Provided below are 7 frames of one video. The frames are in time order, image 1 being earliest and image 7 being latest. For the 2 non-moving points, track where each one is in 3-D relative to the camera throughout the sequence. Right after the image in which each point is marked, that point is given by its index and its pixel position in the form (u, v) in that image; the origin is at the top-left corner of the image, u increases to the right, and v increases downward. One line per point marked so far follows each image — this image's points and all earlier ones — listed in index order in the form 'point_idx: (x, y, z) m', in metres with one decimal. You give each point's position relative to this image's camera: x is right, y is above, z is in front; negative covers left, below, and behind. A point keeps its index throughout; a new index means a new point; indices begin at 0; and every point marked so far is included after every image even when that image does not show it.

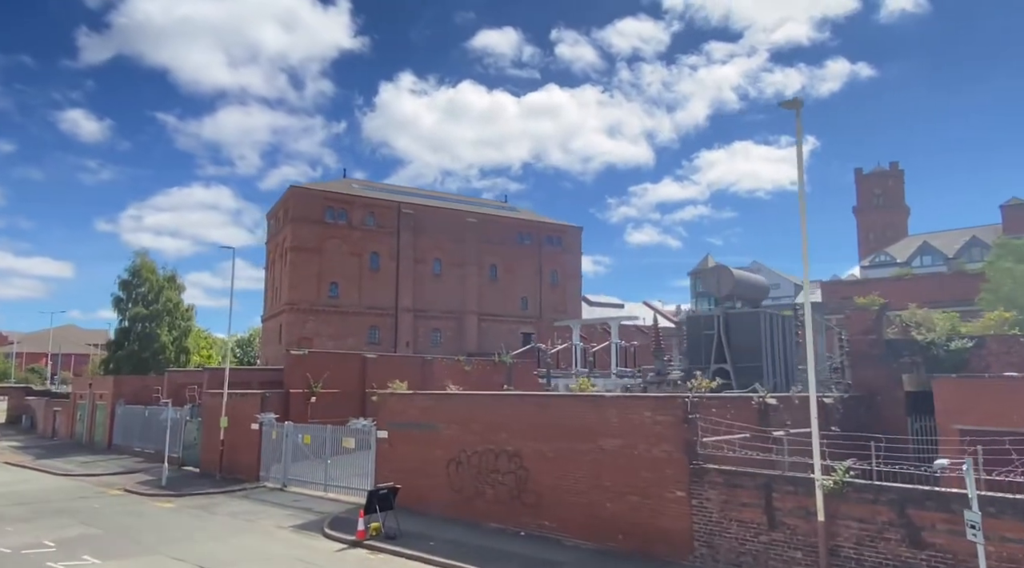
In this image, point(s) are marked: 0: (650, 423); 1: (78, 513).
0: (+2.5, -2.6, +13.9) m
1: (-11.1, -6.0, +19.6) m
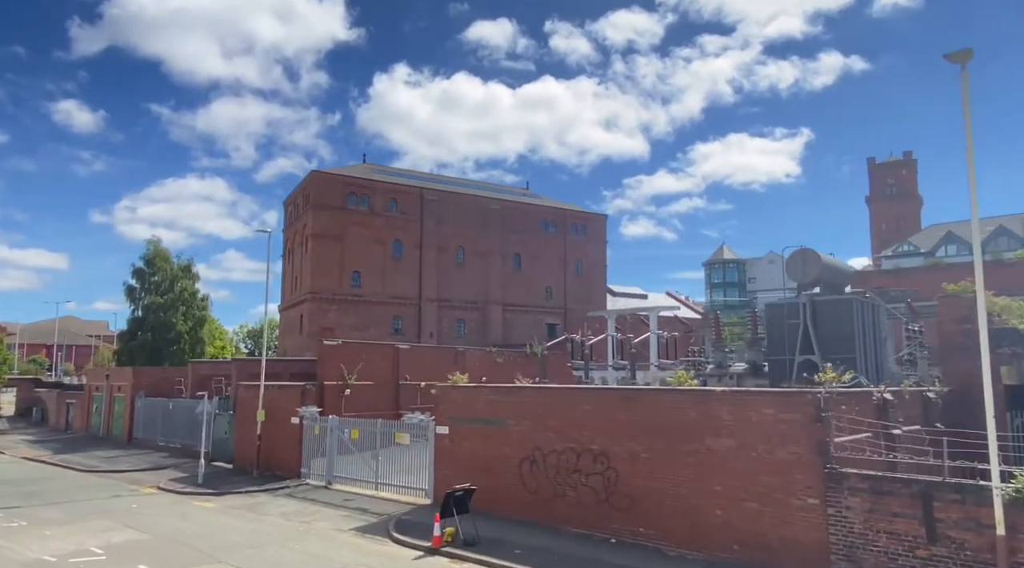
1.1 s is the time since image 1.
0: (+4.3, -2.3, +12.5) m
1: (-9.4, -5.6, +18.2) m
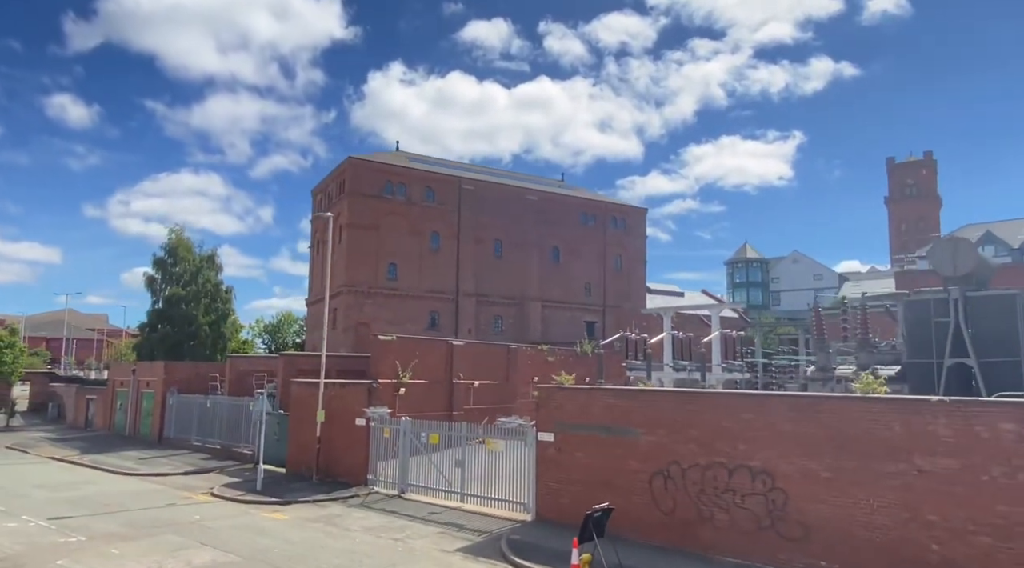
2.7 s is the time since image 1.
0: (+6.9, -2.1, +10.5) m
1: (-6.9, -5.3, +16.1) m
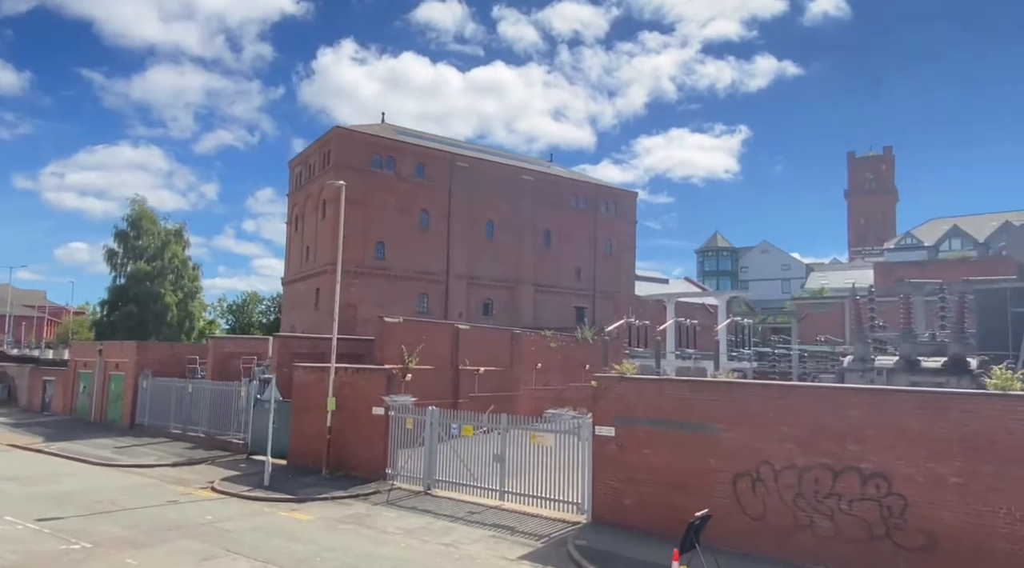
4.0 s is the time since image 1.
0: (+8.5, -1.9, +9.4) m
1: (-5.7, -4.7, +14.1) m
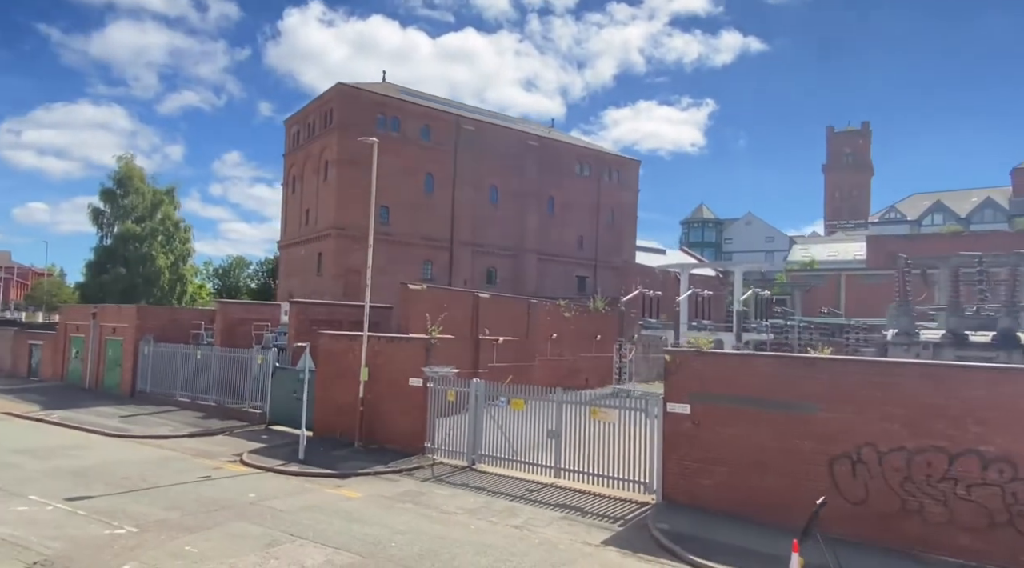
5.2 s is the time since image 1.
0: (+10.1, -1.7, +8.8) m
1: (-4.3, -4.0, +13.1) m
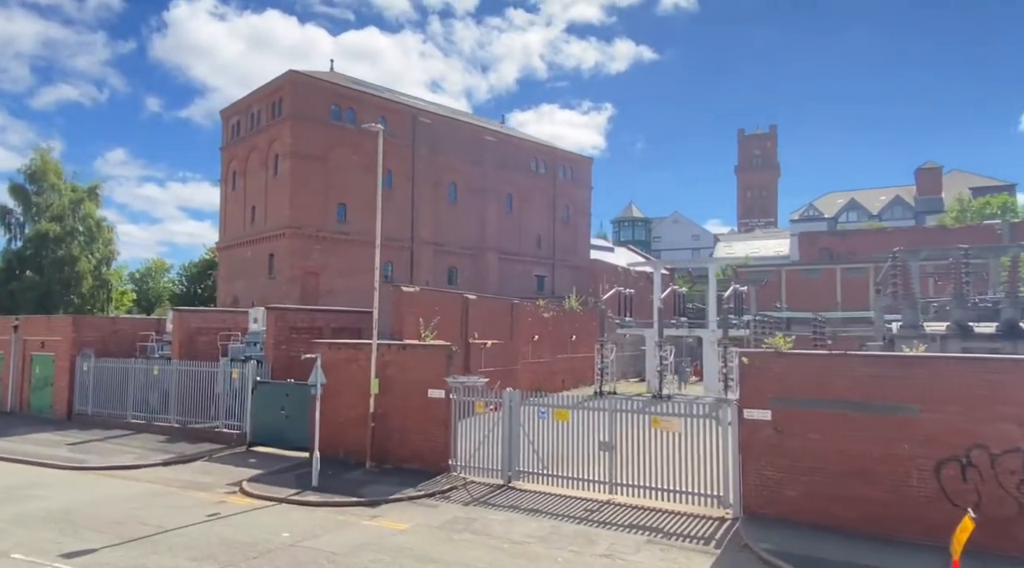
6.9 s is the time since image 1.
0: (+11.9, -1.5, +8.6) m
1: (-2.8, -4.1, +11.1) m
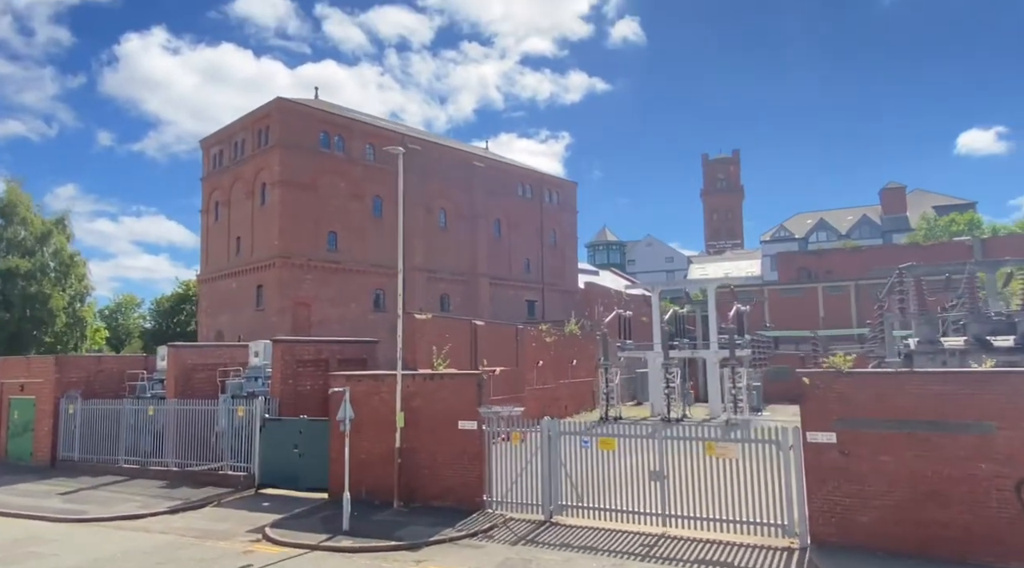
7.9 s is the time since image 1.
0: (+13.1, -1.4, +8.4) m
1: (-1.7, -4.5, +10.1) m
